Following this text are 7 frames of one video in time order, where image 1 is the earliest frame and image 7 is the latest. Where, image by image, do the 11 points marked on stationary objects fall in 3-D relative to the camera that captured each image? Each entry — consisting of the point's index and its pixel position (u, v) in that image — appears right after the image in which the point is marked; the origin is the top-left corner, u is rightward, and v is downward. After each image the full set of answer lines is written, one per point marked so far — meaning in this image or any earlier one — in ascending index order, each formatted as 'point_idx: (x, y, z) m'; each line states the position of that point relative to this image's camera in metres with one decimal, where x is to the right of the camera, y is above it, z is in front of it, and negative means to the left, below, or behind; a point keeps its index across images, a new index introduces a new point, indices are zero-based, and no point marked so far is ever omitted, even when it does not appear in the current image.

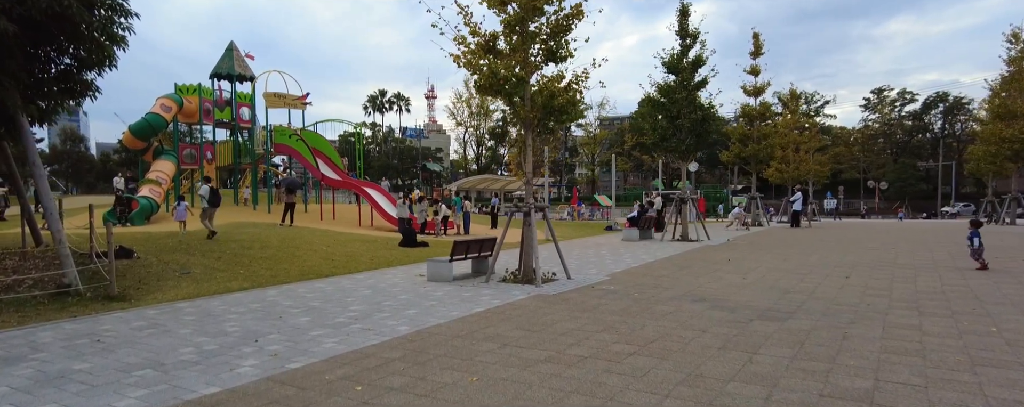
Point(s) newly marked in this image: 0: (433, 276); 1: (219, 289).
0: (-1.3, -1.2, +9.1) m
1: (-5.0, -1.5, +9.4) m
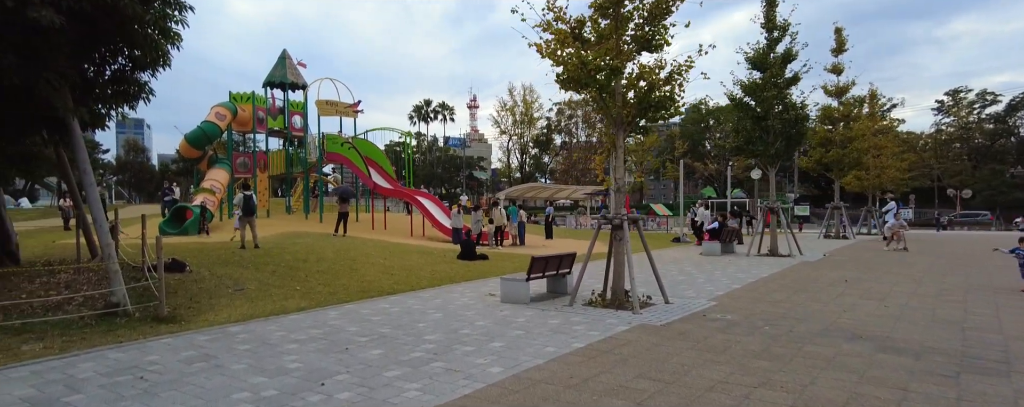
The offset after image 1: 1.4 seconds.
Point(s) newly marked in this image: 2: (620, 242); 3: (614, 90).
0: (0.0, -1.4, +8.1) m
1: (-3.7, -1.7, +8.6) m
2: (+1.4, -0.5, +7.3) m
3: (+1.4, +1.5, +7.2) m
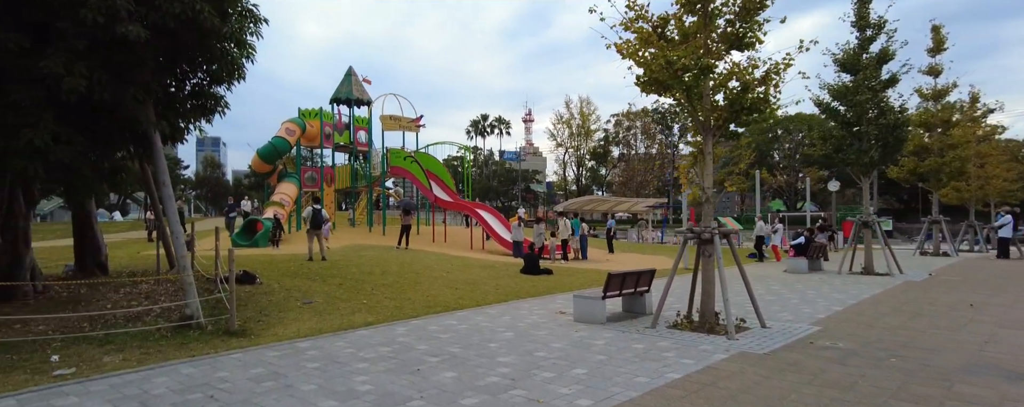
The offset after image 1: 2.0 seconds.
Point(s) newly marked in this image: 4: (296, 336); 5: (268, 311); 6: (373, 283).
0: (+1.0, -1.6, +7.6) m
1: (-2.6, -1.9, +8.5) m
2: (+2.4, -0.7, +6.7) m
3: (+2.3, +1.3, +6.6) m
4: (-3.2, -1.9, +8.0) m
5: (-4.2, -1.8, +9.5) m
6: (-3.2, -1.8, +12.4) m
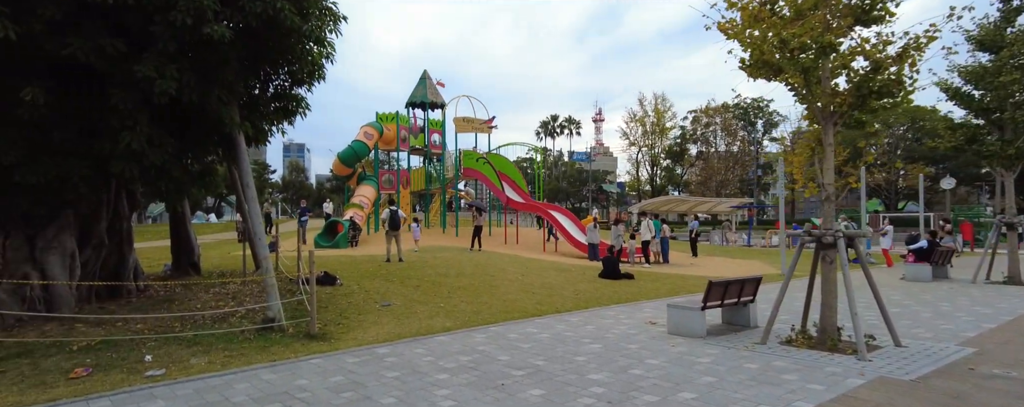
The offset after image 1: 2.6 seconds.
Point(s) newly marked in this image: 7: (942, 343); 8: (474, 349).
0: (+2.1, -1.6, +6.9) m
1: (-1.4, -1.9, +8.2) m
2: (+3.4, -0.7, +5.8) m
3: (+3.2, +1.4, +5.7) m
4: (-2.0, -2.0, +7.8) m
5: (-2.8, -1.9, +9.4) m
6: (-1.4, -1.8, +12.2) m
7: (+4.4, -1.4, +5.6) m
8: (-0.5, -1.8, +6.8) m
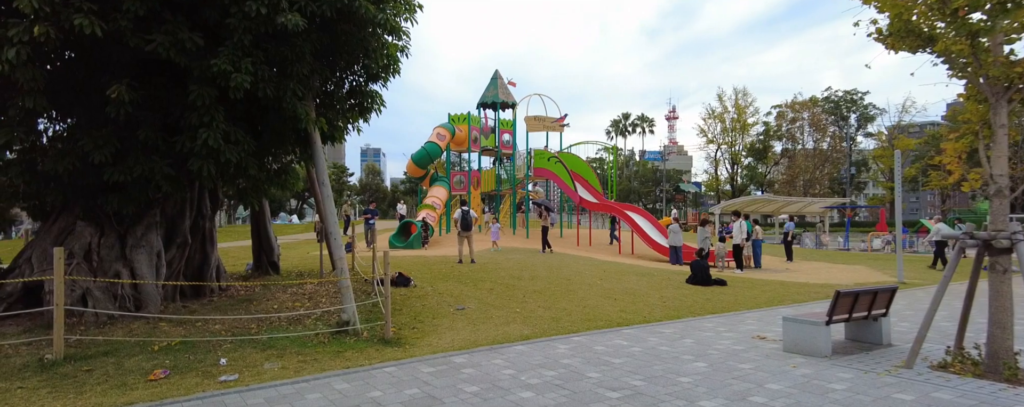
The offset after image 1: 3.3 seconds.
0: (+3.1, -1.5, +5.9) m
1: (-0.2, -1.9, +7.7) m
2: (+4.2, -0.6, +4.7) m
3: (+4.1, +1.4, +4.6) m
4: (-0.8, -1.9, +7.3) m
5: (-1.5, -1.9, +9.0) m
6: (+0.3, -1.8, +11.7) m
7: (+5.2, -1.4, +4.4) m
8: (+0.5, -1.8, +6.2) m
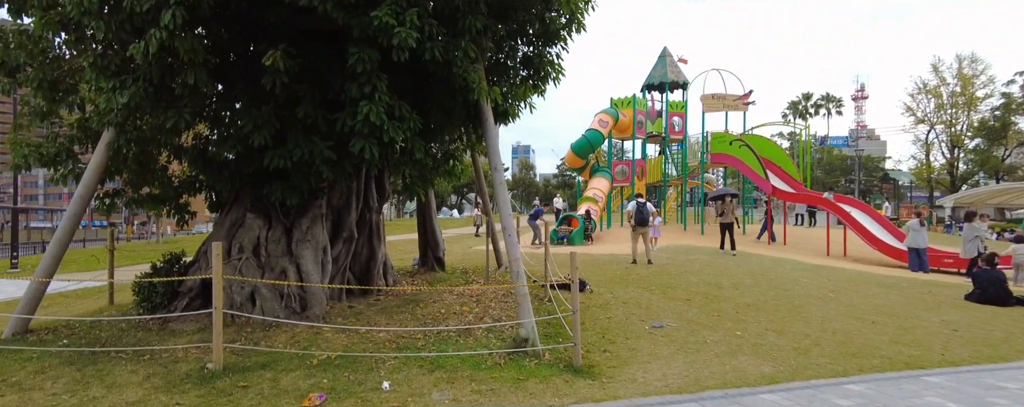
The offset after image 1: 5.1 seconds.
0: (+4.9, -1.4, +3.0) m
1: (+2.2, -1.8, +5.6) m
2: (+5.6, -0.5, +1.5) m
3: (+5.5, +1.5, +1.5) m
4: (+1.5, -1.8, +5.4) m
5: (+1.3, -1.7, +7.2) m
6: (+3.7, -1.7, +9.3) m
7: (+6.5, -1.3, +0.9) m
8: (+2.5, -1.7, +3.9) m
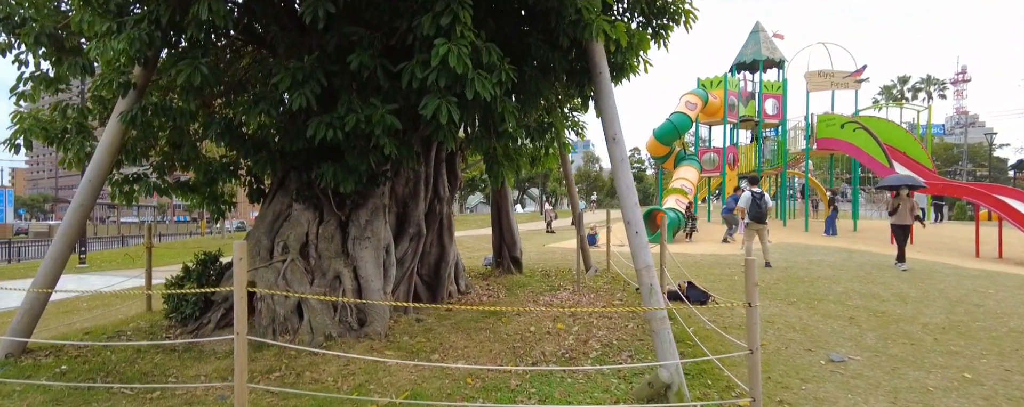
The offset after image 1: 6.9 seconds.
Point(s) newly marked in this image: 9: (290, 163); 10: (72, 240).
0: (+5.6, -1.3, +0.5) m
1: (+3.2, -1.7, +3.3) m
2: (+6.2, -0.4, -1.1) m
3: (+6.0, +1.6, -1.1) m
4: (+2.5, -1.7, +3.2) m
5: (+2.5, -1.6, +5.1) m
6: (+5.1, -1.5, +6.9) m
7: (+7.0, -1.2, -1.8) m
8: (+3.3, -1.6, +1.7) m
9: (-2.4, +0.4, +5.8) m
10: (-4.4, -0.4, +5.5) m
